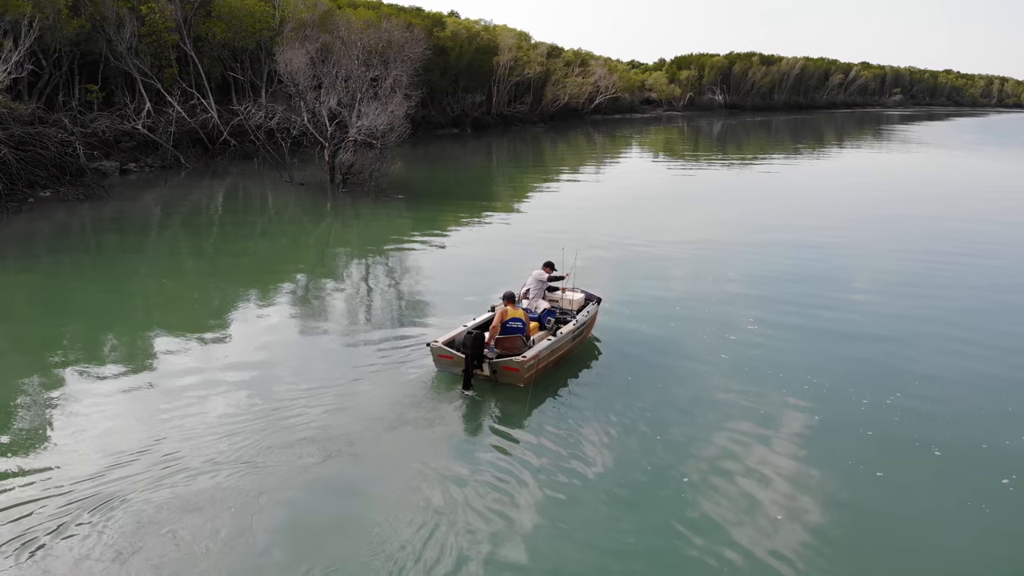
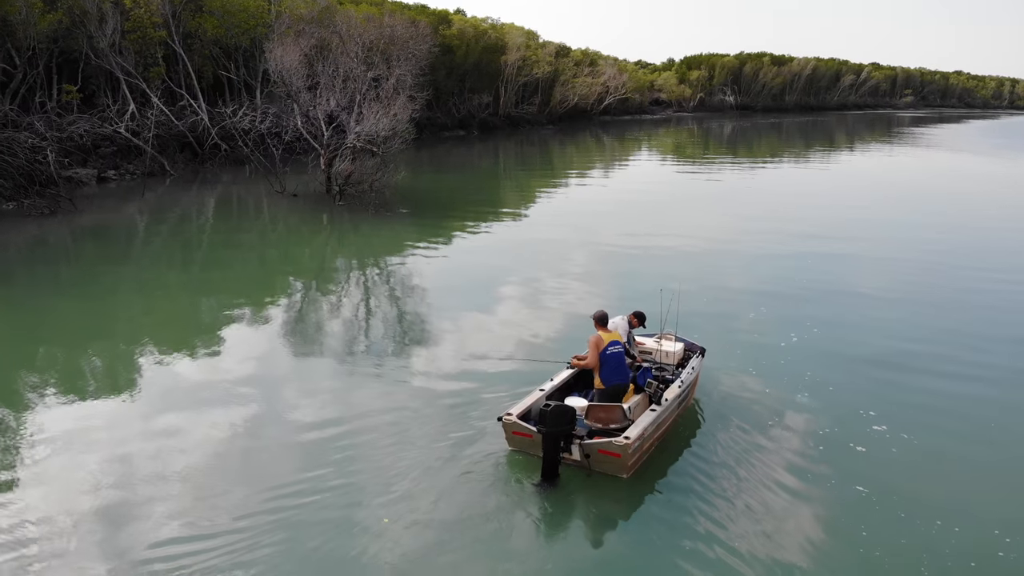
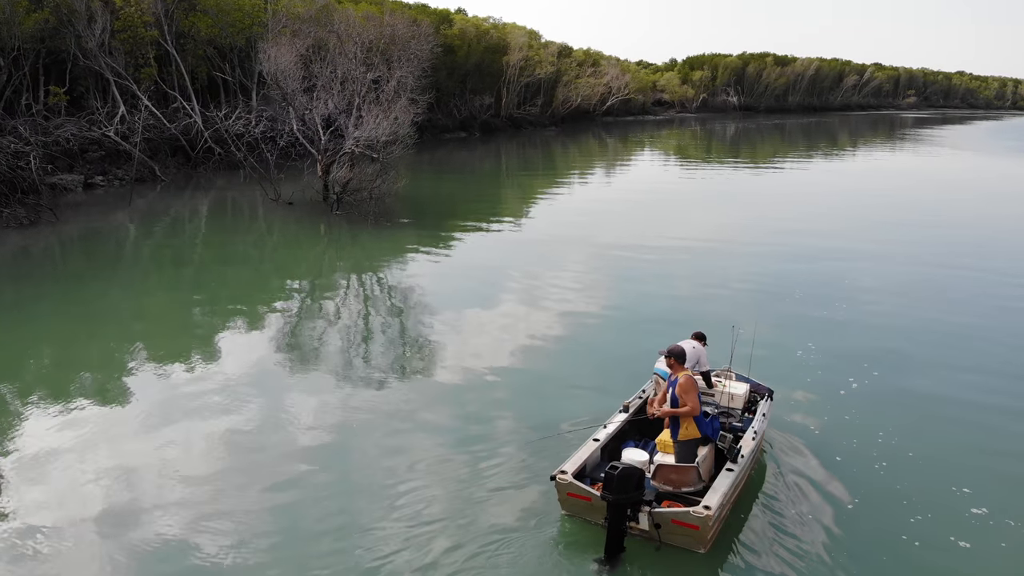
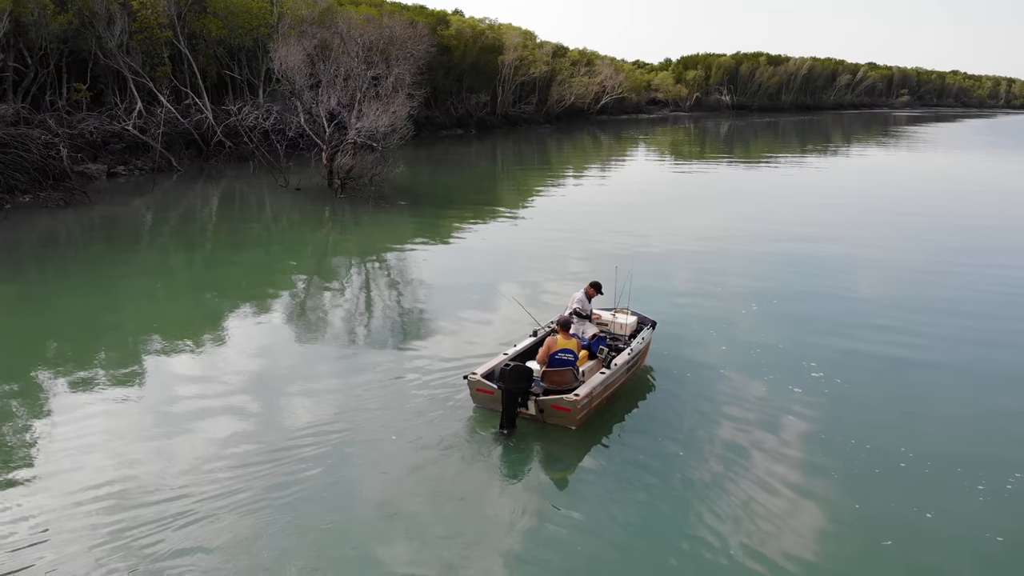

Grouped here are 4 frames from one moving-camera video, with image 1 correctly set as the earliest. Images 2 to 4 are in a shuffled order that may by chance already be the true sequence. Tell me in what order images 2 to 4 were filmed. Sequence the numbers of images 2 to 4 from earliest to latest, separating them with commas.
4, 2, 3
